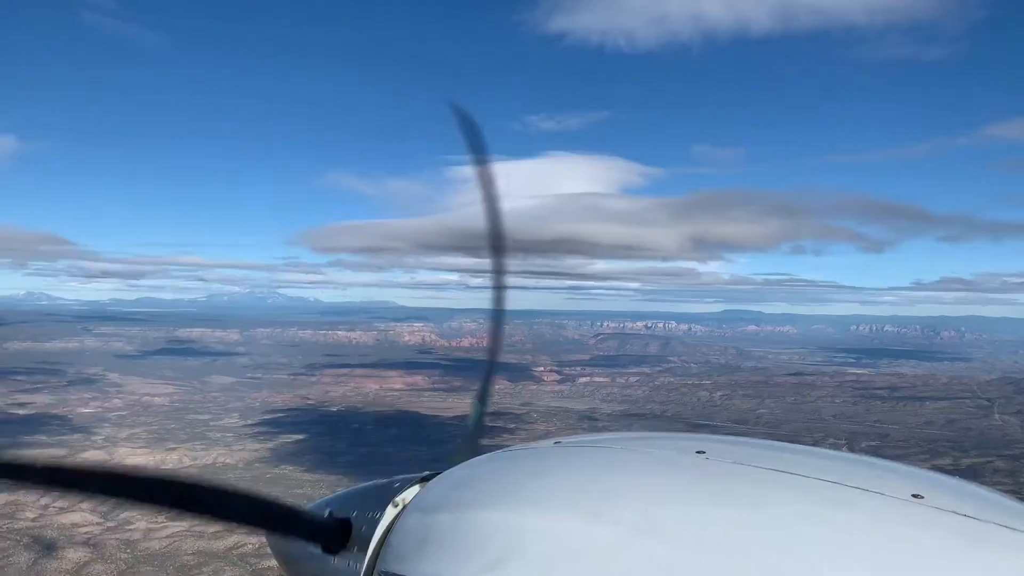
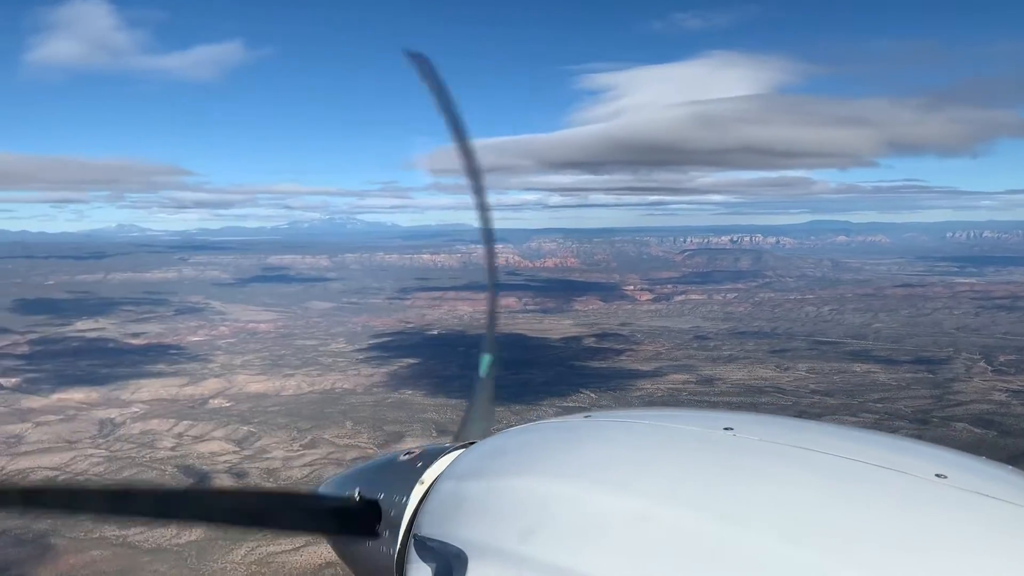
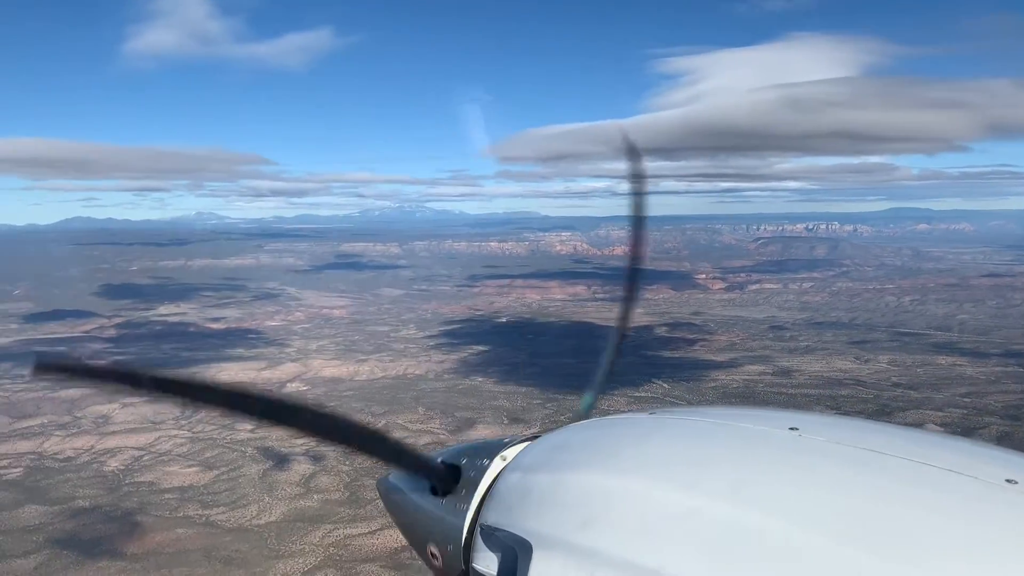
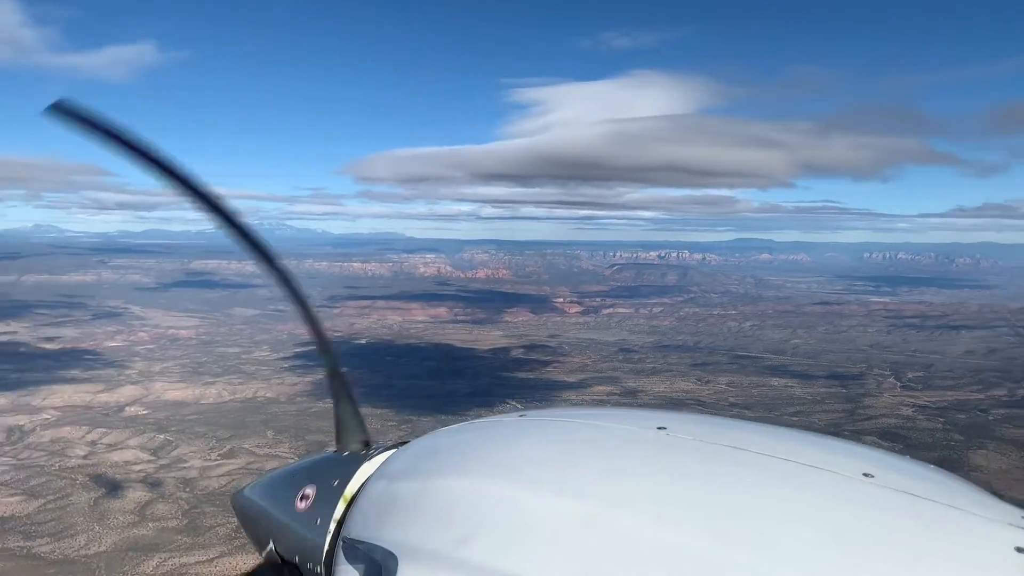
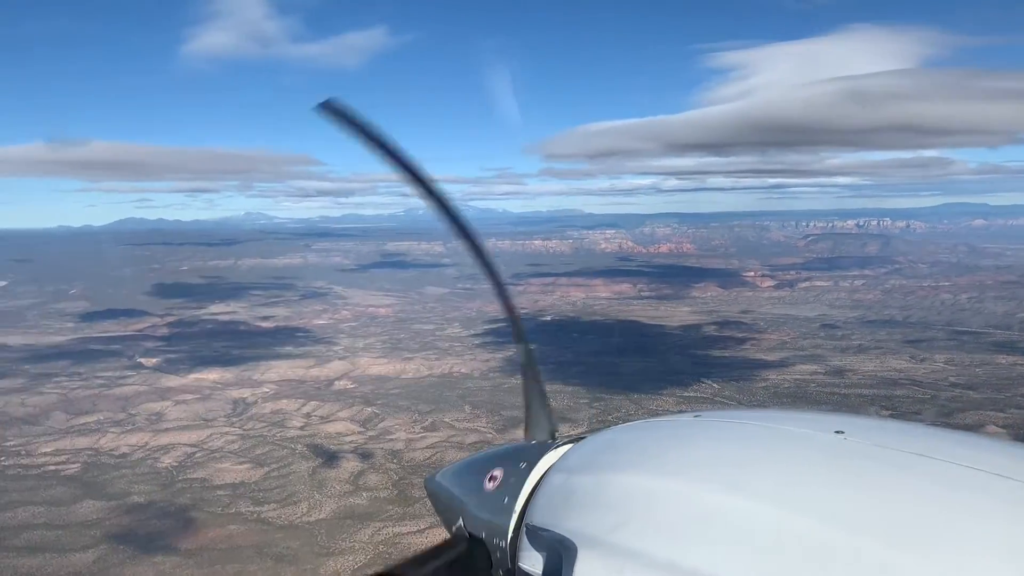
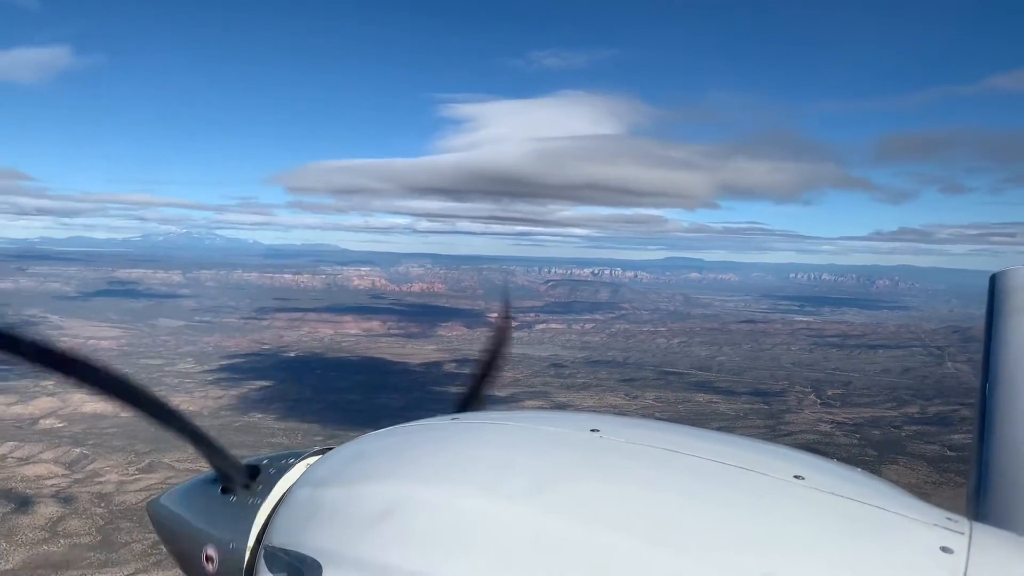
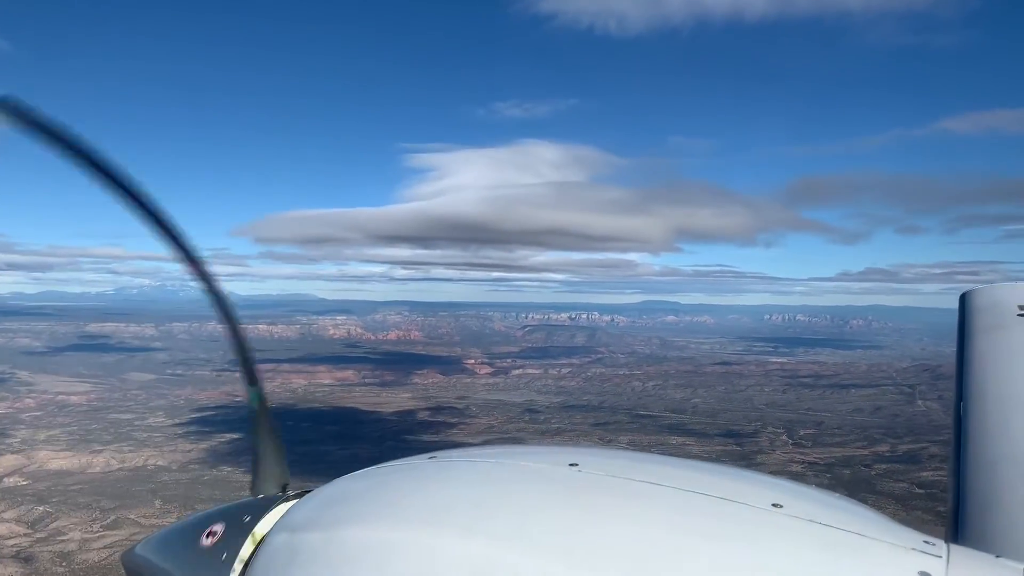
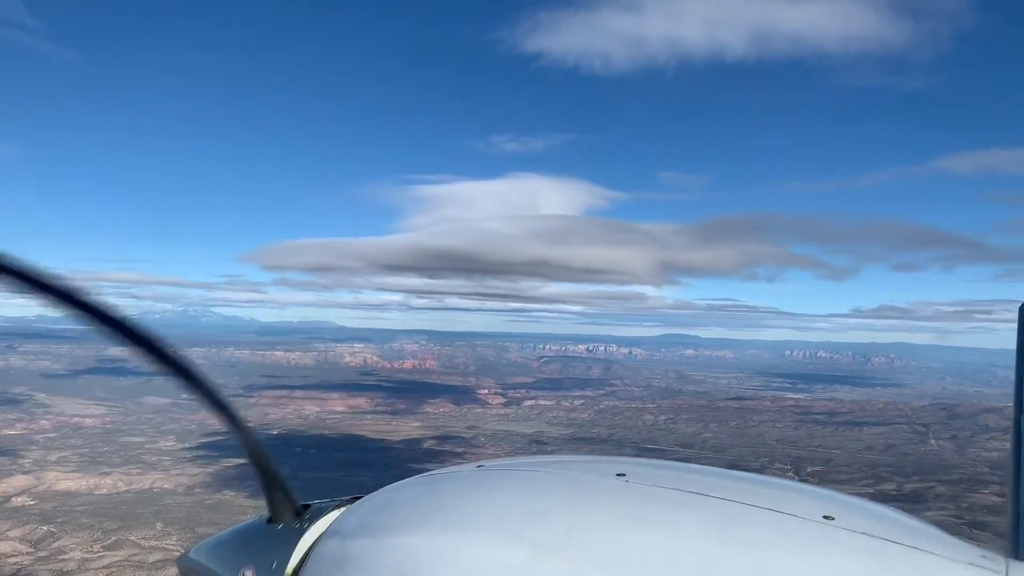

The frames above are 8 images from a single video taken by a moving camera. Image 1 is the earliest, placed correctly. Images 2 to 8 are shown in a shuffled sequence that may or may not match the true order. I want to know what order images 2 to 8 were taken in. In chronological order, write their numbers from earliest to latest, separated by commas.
8, 7, 6, 4, 2, 3, 5
